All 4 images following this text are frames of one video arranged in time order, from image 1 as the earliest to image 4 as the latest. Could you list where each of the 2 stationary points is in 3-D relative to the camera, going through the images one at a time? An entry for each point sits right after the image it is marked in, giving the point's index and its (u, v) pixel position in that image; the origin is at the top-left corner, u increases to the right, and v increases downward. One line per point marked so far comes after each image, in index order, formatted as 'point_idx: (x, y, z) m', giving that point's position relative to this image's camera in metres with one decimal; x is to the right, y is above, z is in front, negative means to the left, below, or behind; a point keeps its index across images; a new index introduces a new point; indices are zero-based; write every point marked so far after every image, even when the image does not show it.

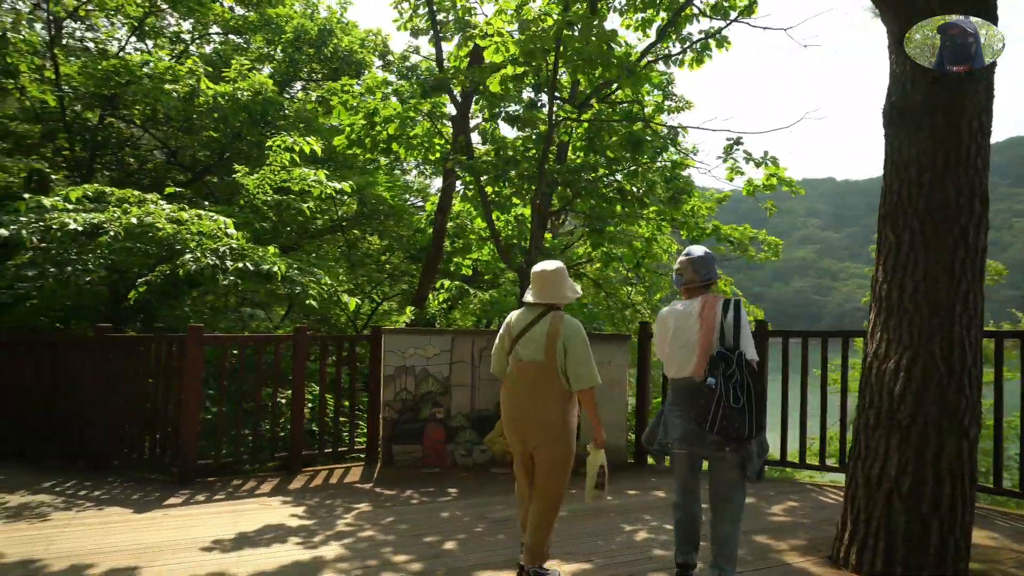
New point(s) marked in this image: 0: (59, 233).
0: (-5.3, +0.6, +8.1) m
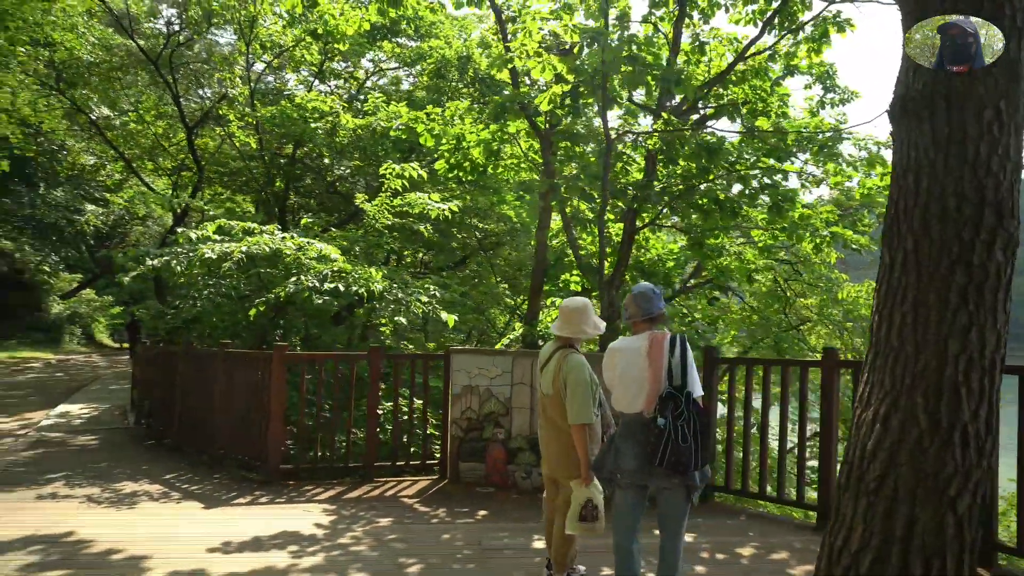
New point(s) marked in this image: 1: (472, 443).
0: (-4.2, +0.4, +9.5) m
1: (-0.5, -1.7, +7.7) m
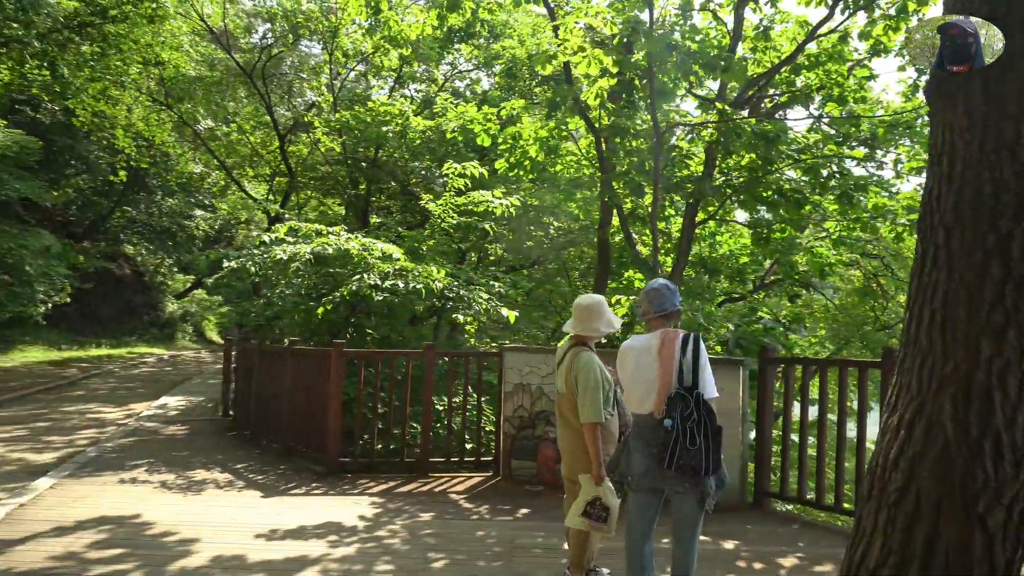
0: (-3.4, +0.4, +10.0) m
1: (+0.1, -1.7, +7.7) m
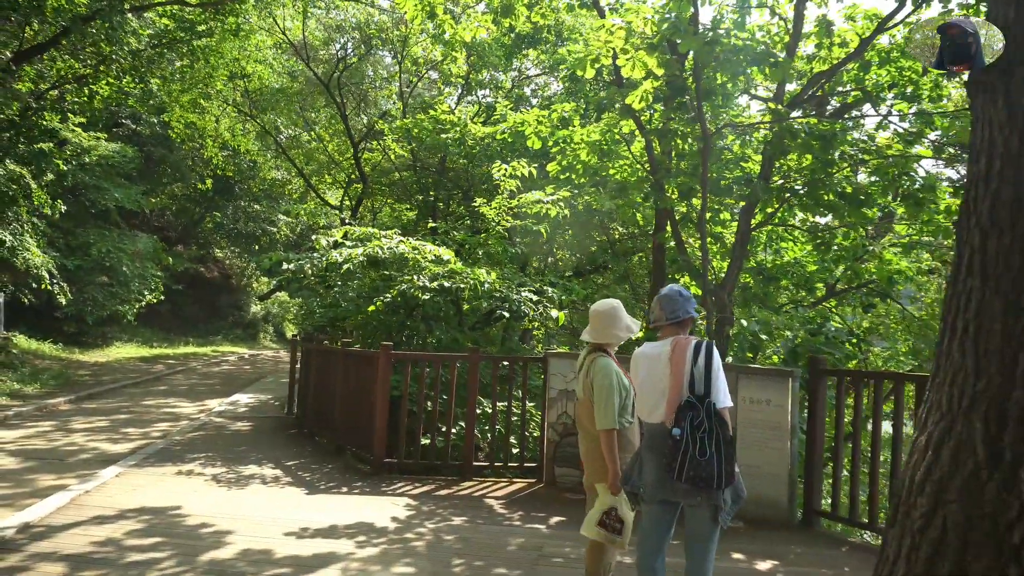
0: (-2.6, +0.3, +10.3) m
1: (+0.6, -1.7, +7.6) m
